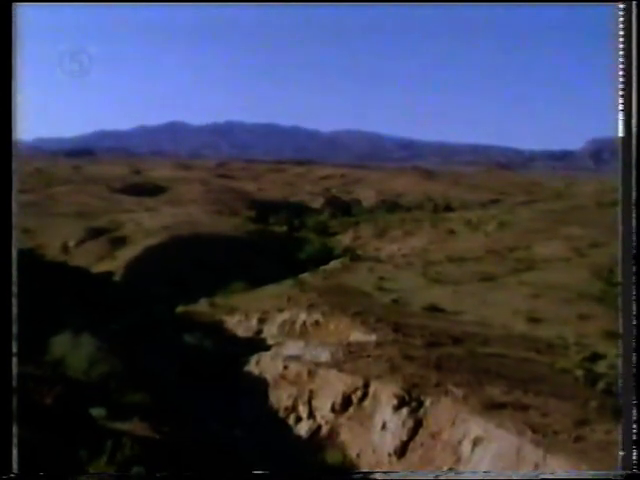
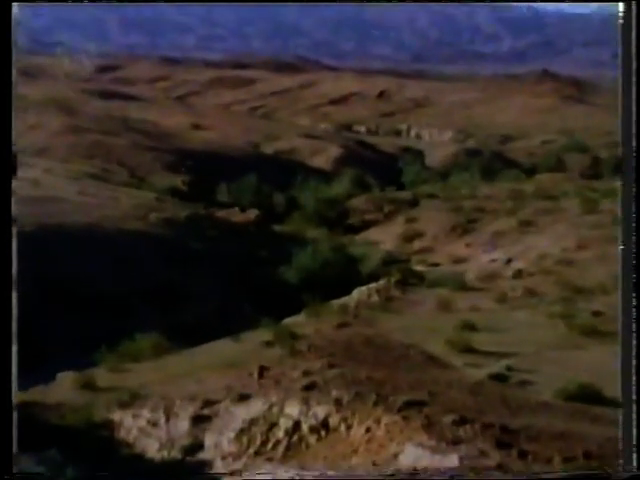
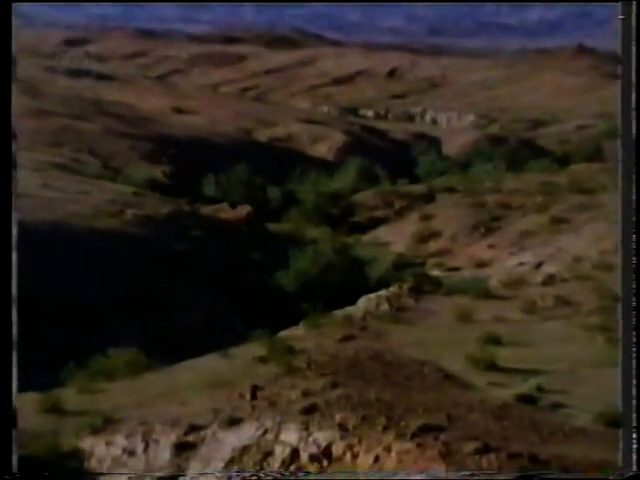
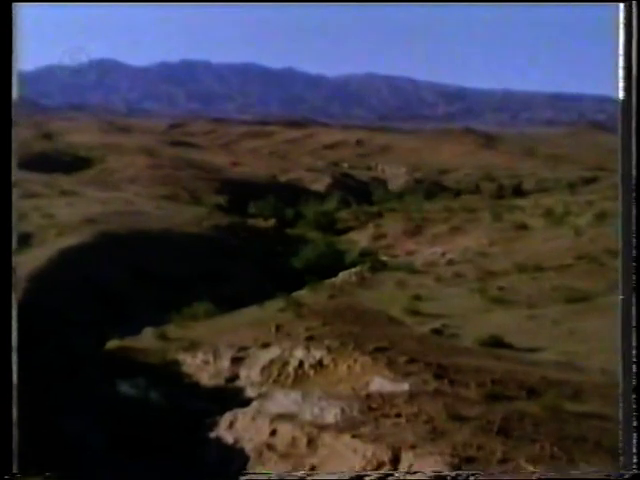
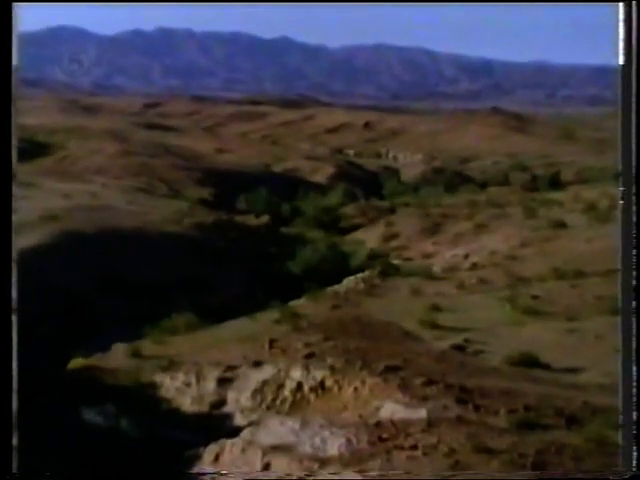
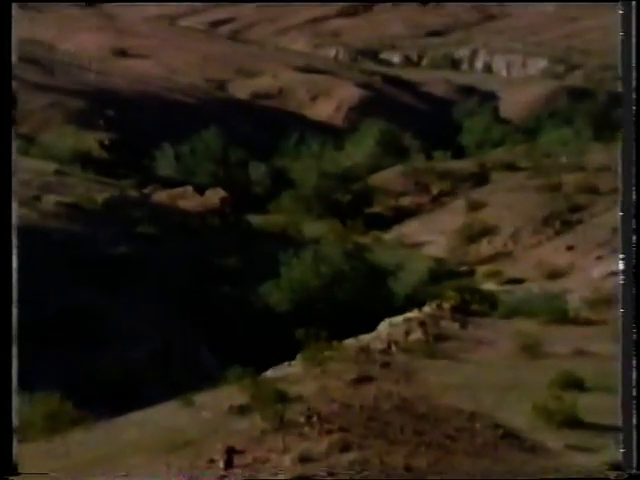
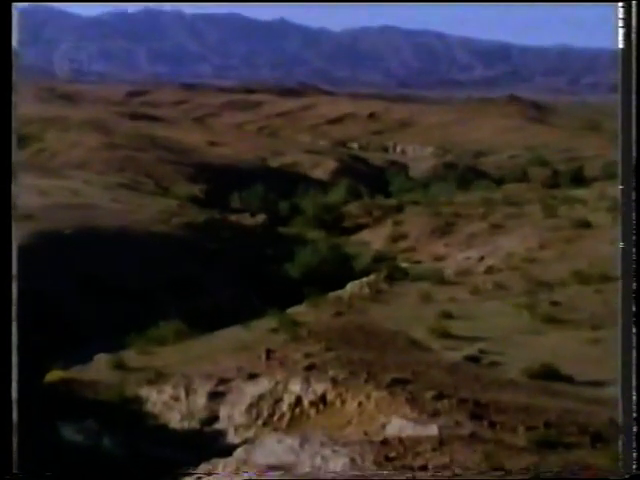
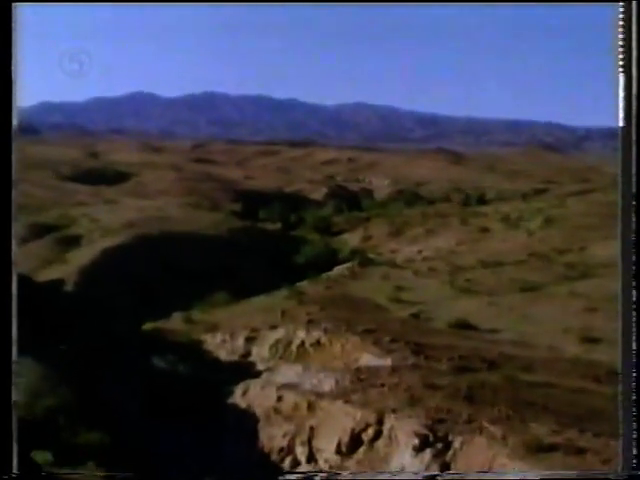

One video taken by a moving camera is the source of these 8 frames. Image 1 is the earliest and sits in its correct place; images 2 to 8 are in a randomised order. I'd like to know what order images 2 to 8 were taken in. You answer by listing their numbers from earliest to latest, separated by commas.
8, 4, 5, 7, 2, 3, 6
